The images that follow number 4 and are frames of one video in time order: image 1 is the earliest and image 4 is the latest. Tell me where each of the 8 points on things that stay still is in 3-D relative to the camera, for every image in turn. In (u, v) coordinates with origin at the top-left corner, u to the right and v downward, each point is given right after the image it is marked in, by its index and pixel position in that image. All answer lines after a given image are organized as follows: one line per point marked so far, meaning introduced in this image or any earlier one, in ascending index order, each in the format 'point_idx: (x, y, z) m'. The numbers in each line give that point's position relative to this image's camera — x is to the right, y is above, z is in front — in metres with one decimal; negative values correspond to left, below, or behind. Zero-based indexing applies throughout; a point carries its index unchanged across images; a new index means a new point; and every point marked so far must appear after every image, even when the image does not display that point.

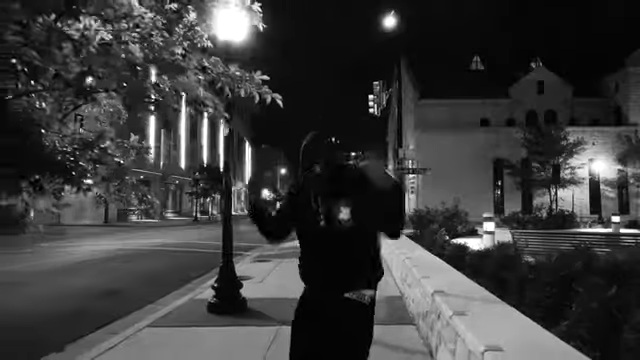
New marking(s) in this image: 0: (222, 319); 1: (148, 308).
0: (-1.4, -2.0, +9.1) m
1: (-2.8, -2.1, +10.5) m
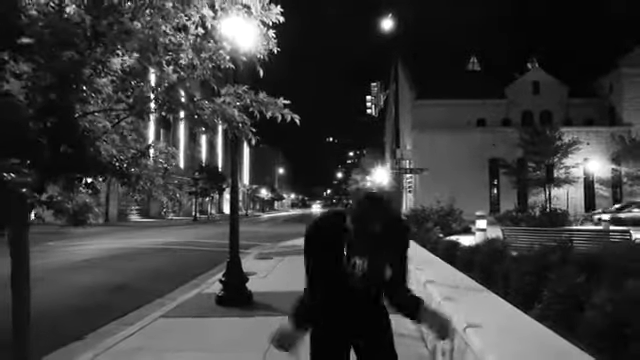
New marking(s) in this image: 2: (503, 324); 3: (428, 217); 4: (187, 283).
0: (-1.4, -2.0, +9.7) m
1: (-2.8, -2.1, +11.2) m
2: (+1.4, -1.1, +4.9) m
3: (+3.3, -1.1, +19.3) m
4: (-2.8, -2.2, +13.6) m
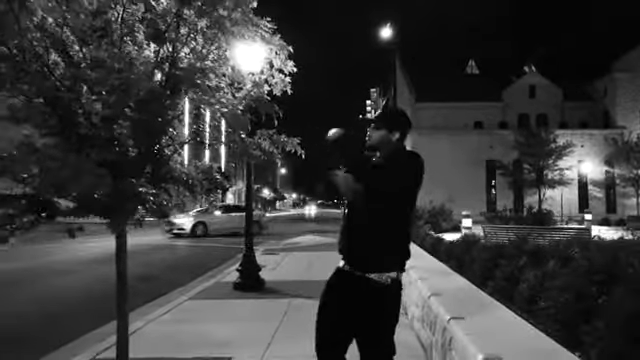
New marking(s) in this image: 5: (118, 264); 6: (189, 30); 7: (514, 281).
0: (-1.3, -2.1, +11.4) m
1: (-2.8, -2.2, +12.9) m
2: (+1.4, -1.2, +6.6) m
3: (+3.3, -1.2, +21.0) m
4: (-2.8, -2.3, +15.3) m
5: (-1.7, -0.7, +5.3) m
6: (-1.1, +1.3, +5.3) m
7: (+2.2, -1.1, +7.3) m
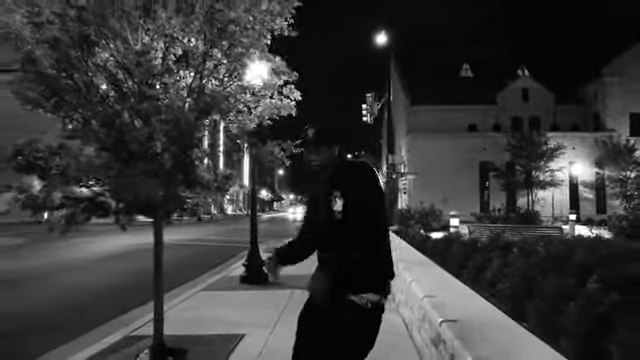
0: (-1.4, -2.1, +12.7) m
1: (-2.8, -2.3, +14.1) m
2: (+1.4, -1.2, +7.8) m
3: (+3.3, -1.3, +22.3) m
4: (-2.8, -2.3, +16.6) m
5: (-1.7, -0.8, +6.5) m
6: (-1.1, +1.2, +6.5) m
7: (+2.2, -1.2, +8.5) m
